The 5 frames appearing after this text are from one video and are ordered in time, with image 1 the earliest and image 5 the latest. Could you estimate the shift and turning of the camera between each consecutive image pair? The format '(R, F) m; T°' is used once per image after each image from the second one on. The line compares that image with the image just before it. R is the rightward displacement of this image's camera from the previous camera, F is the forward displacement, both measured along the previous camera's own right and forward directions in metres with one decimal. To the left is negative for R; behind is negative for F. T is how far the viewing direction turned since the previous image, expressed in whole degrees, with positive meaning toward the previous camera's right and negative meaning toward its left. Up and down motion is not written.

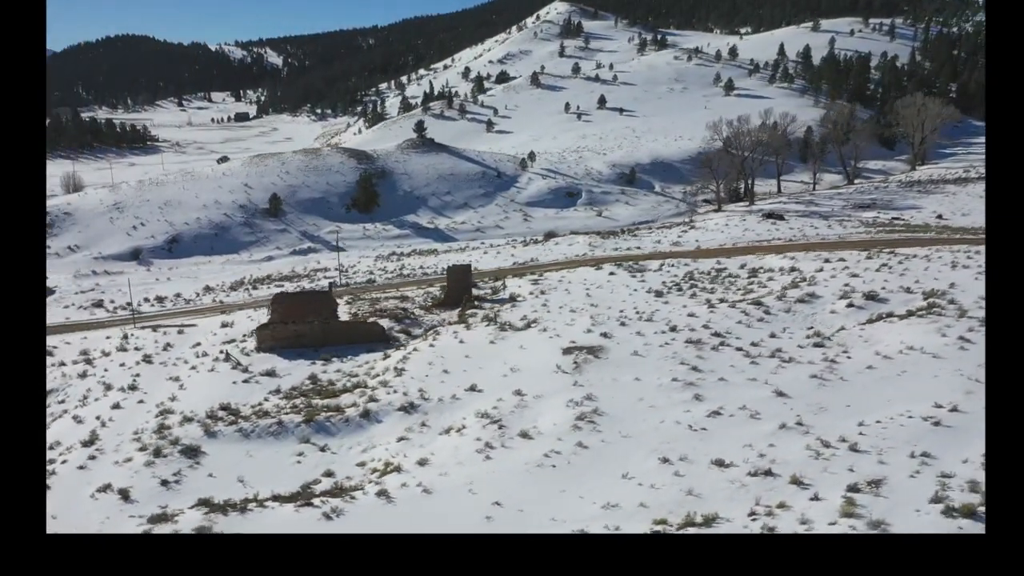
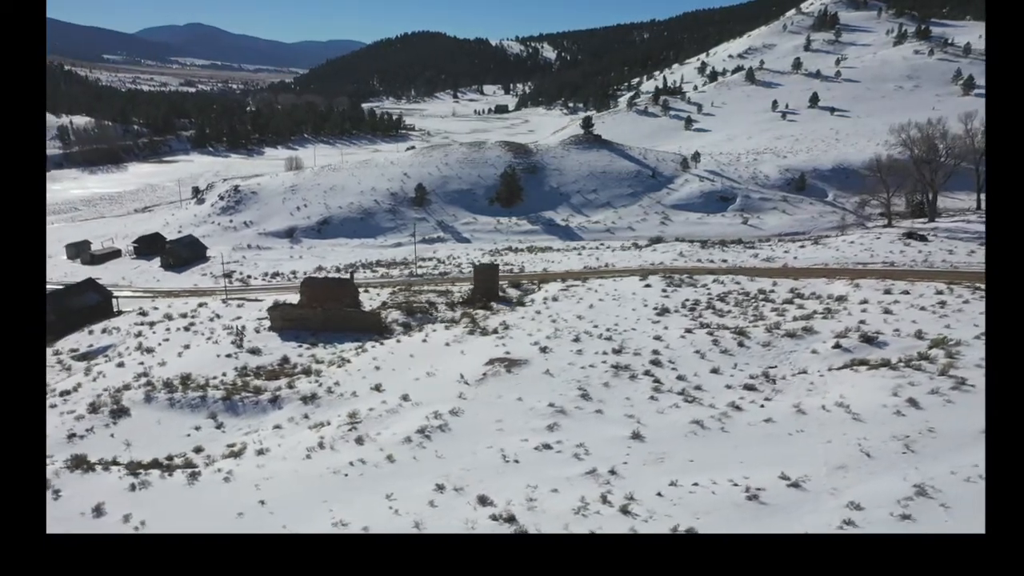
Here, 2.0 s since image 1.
(+5.6, +1.5) m; -19°
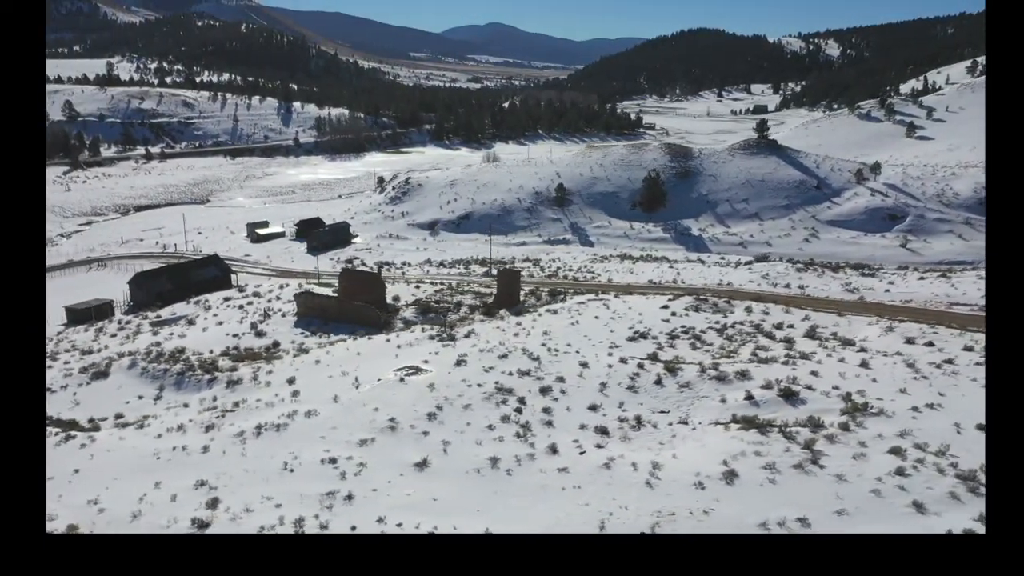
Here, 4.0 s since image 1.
(+5.6, +1.6) m; -19°
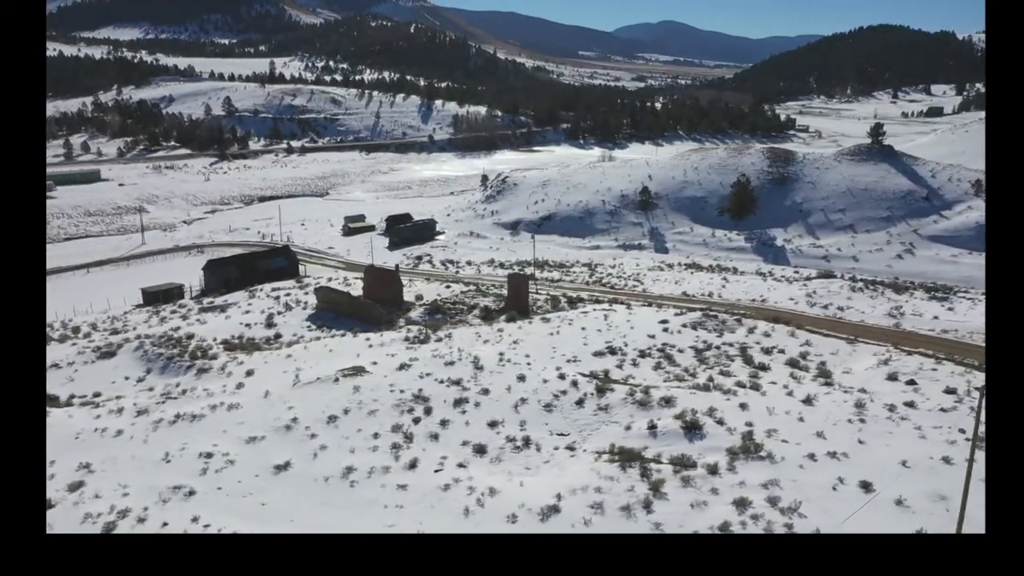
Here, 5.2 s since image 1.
(+3.4, +0.8) m; -11°
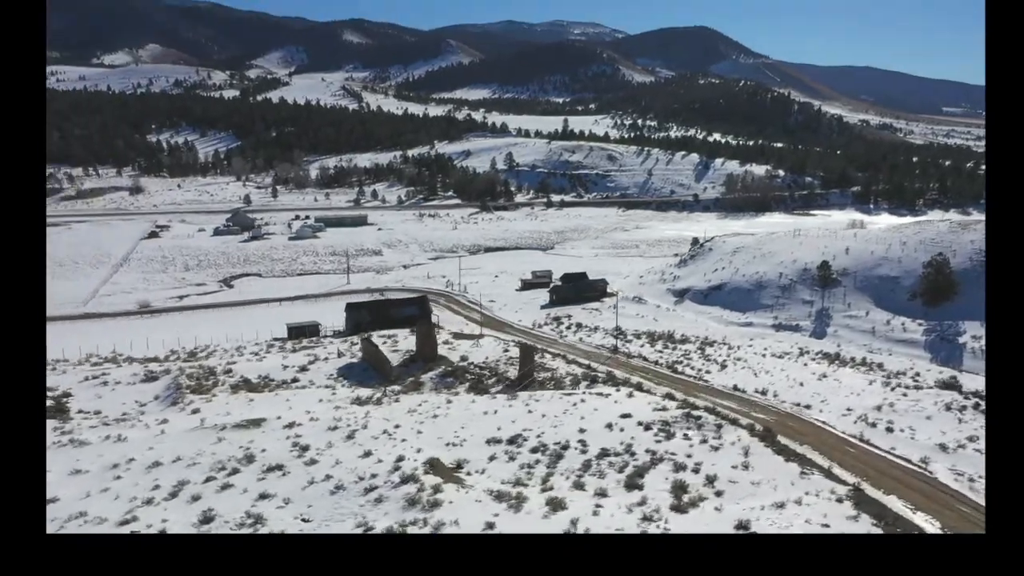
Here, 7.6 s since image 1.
(+6.5, +2.3) m; -23°
